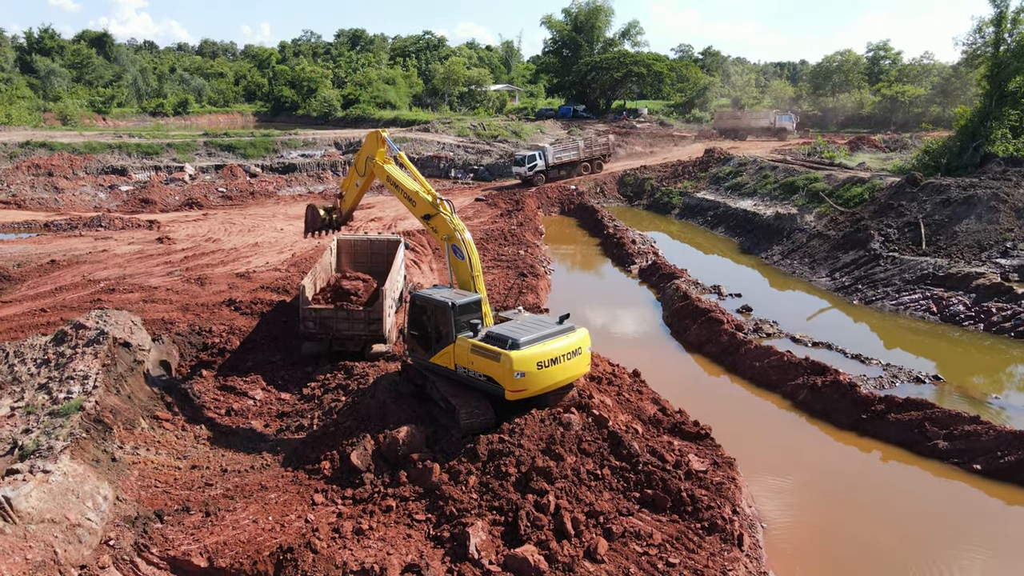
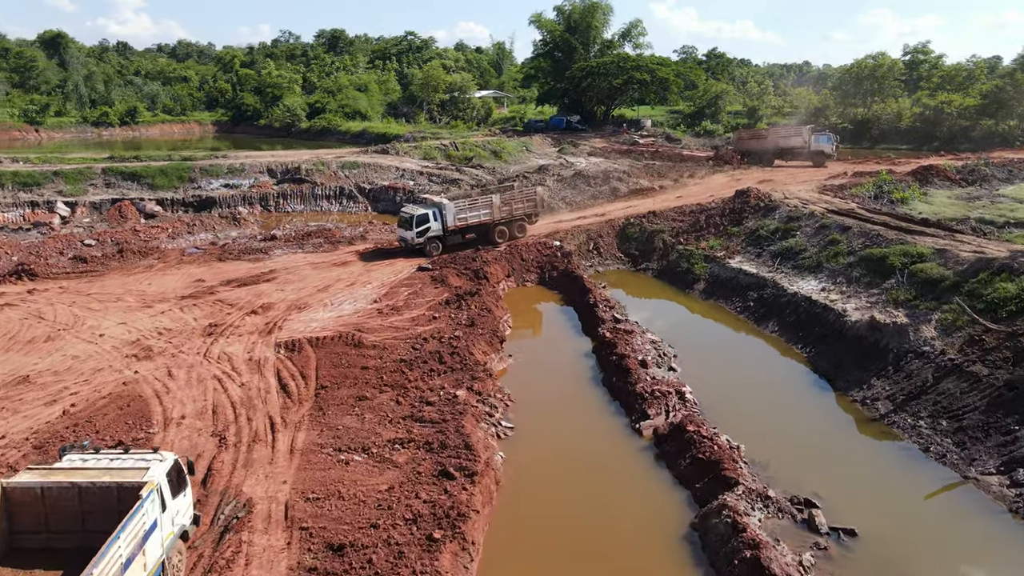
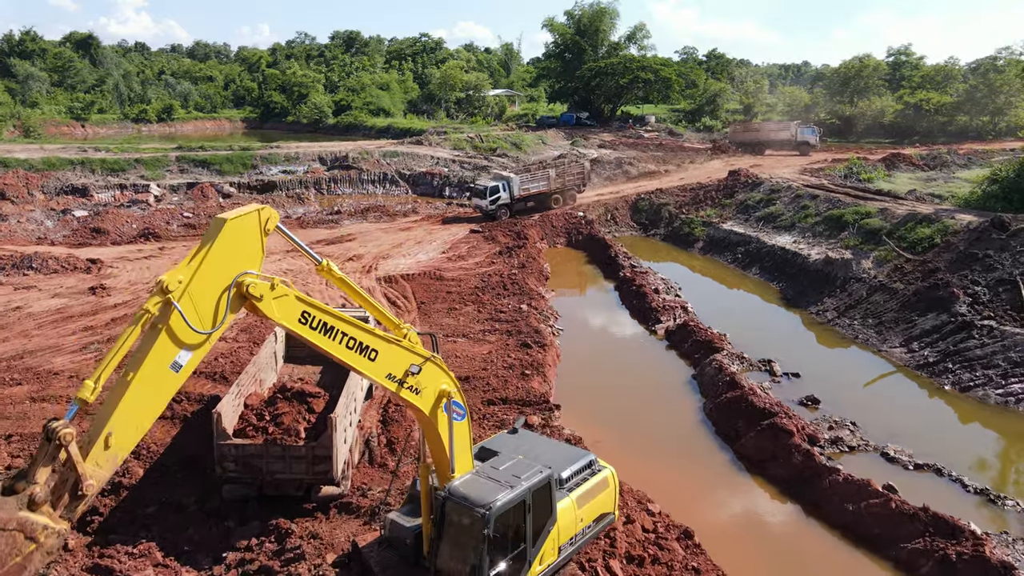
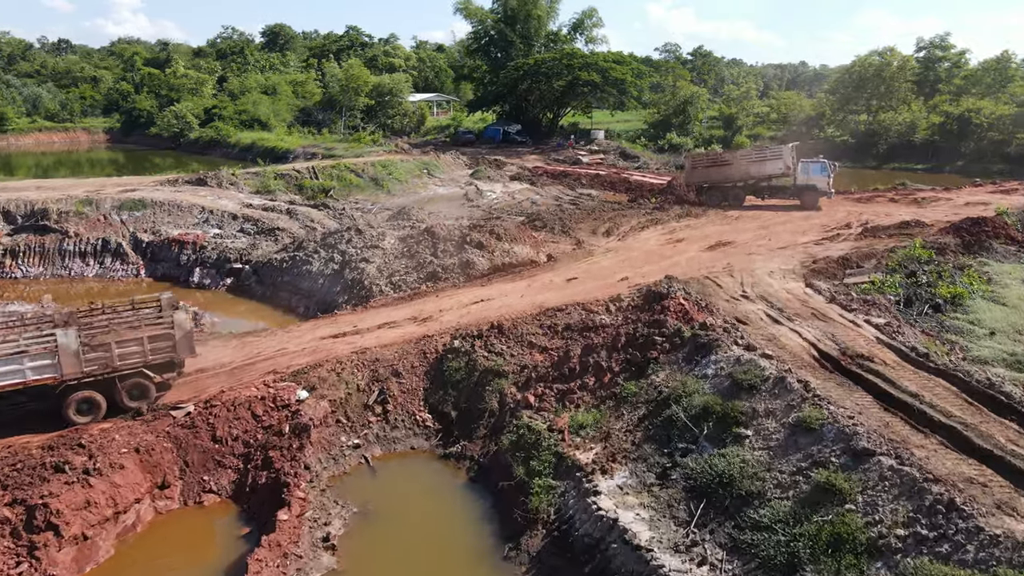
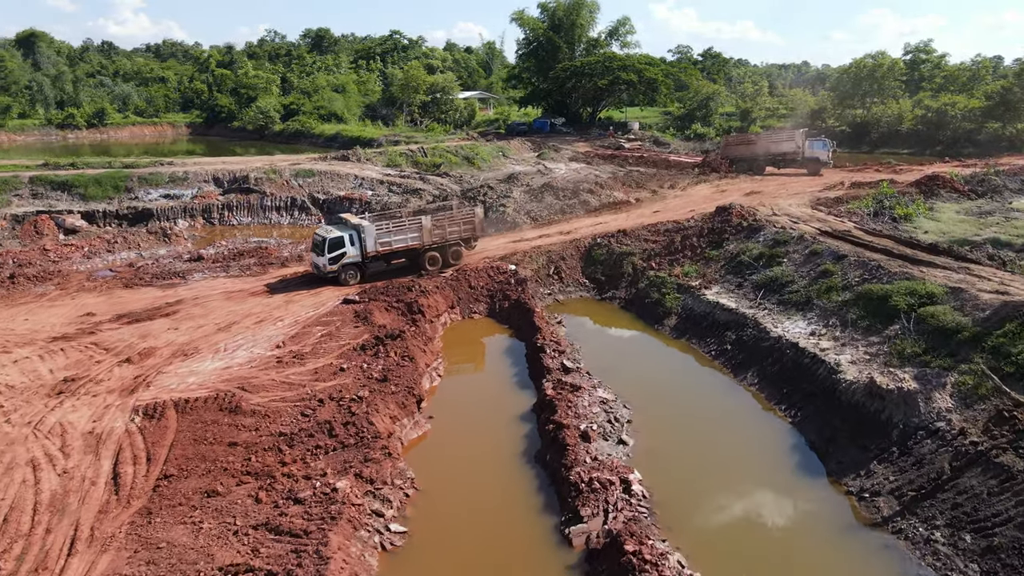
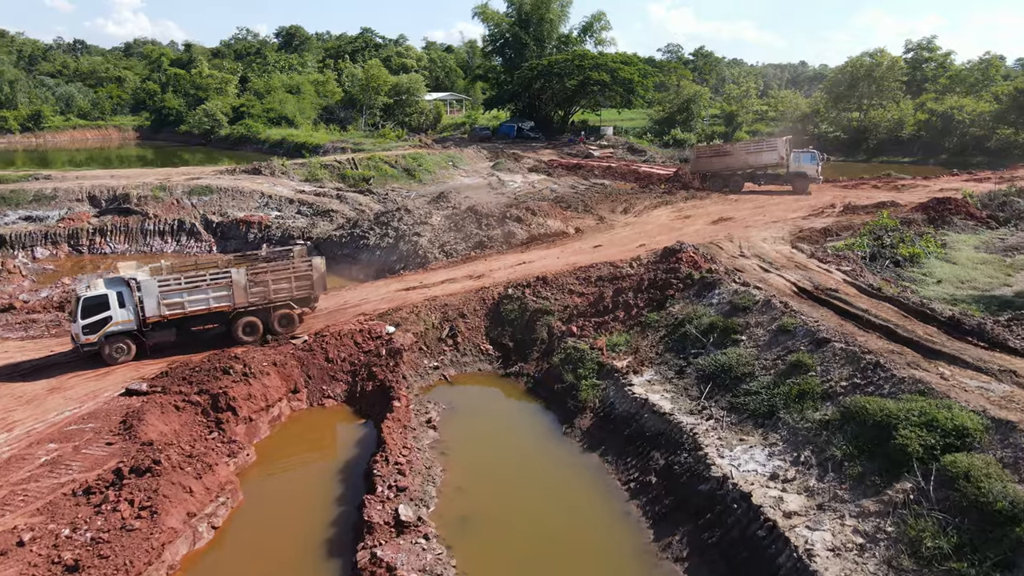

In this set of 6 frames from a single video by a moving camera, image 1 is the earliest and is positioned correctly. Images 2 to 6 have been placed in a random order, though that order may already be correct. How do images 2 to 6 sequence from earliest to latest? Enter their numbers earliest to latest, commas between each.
3, 2, 5, 6, 4
